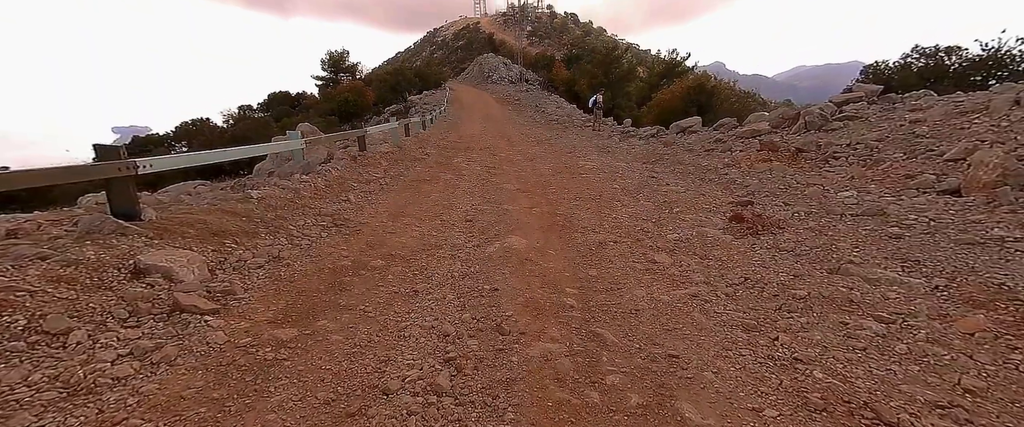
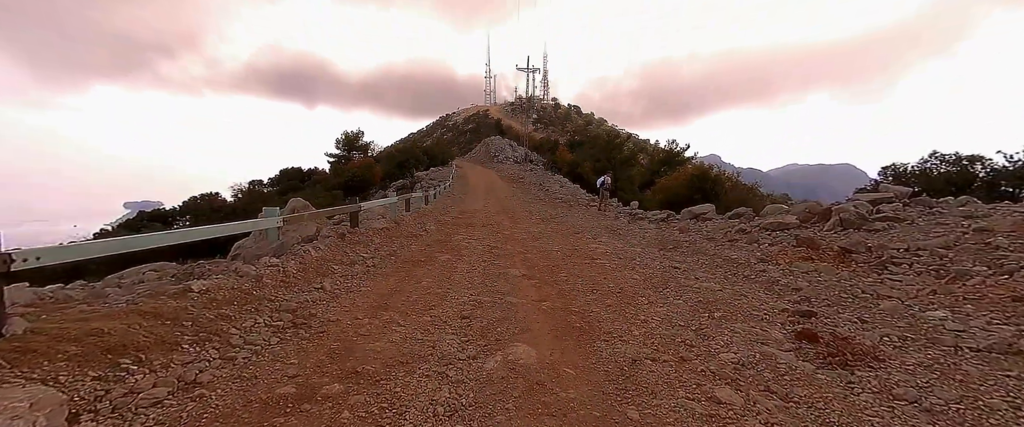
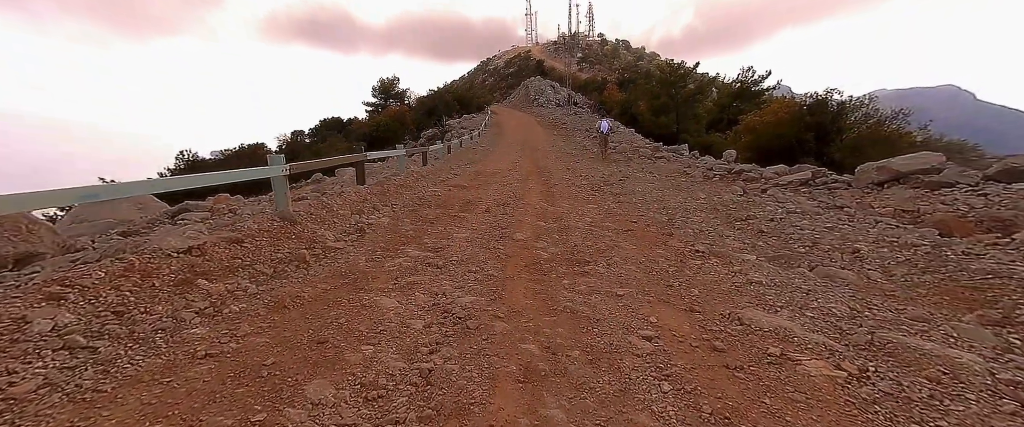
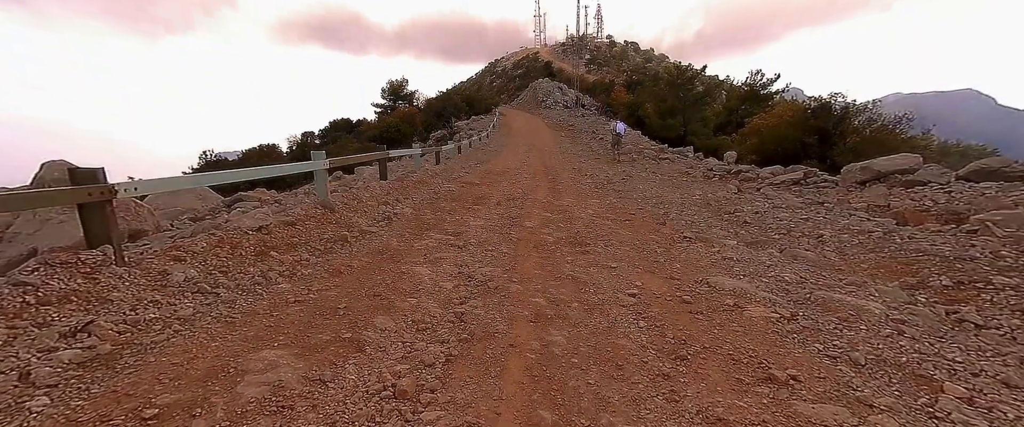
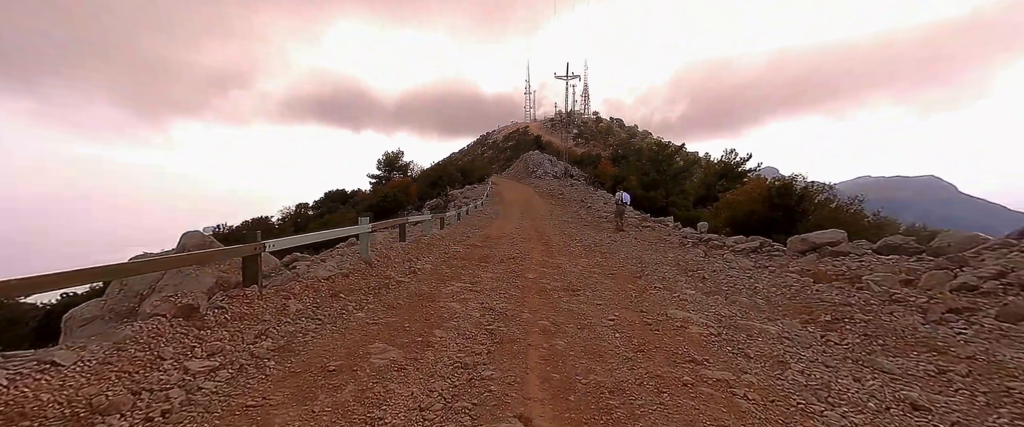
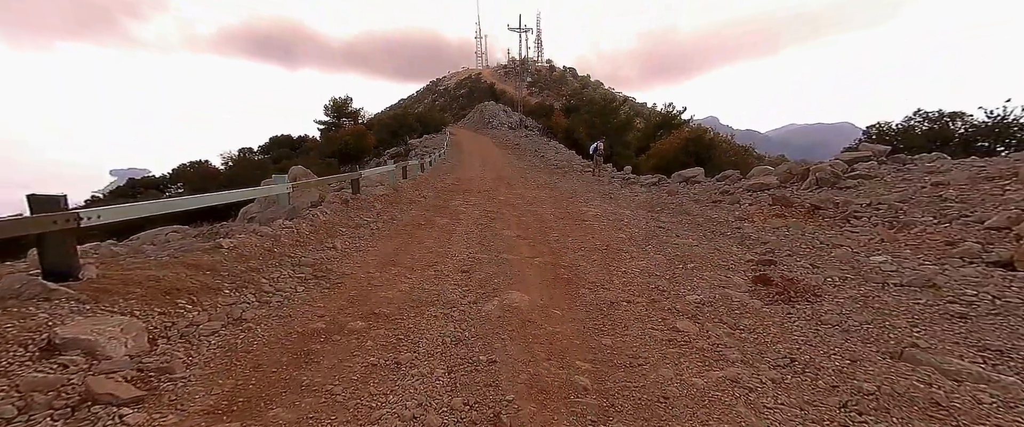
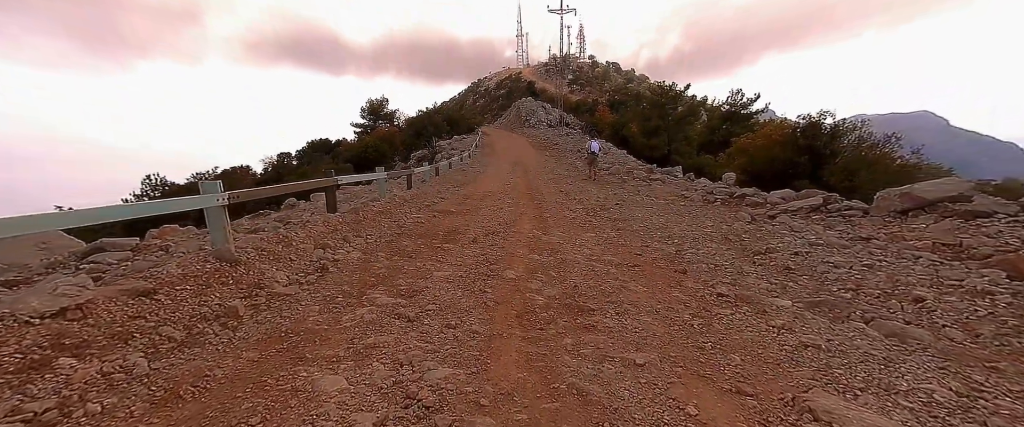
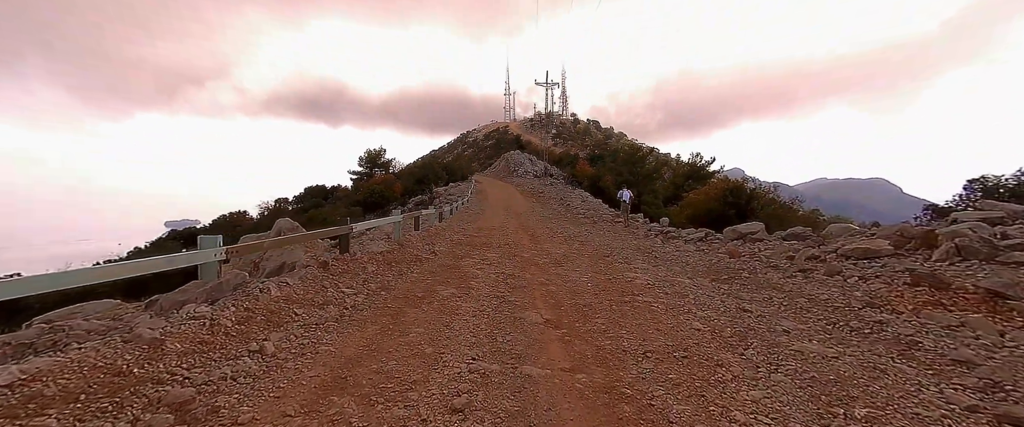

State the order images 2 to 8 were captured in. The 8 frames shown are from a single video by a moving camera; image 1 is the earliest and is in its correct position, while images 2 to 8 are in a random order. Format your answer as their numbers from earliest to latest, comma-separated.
6, 2, 8, 5, 4, 3, 7
